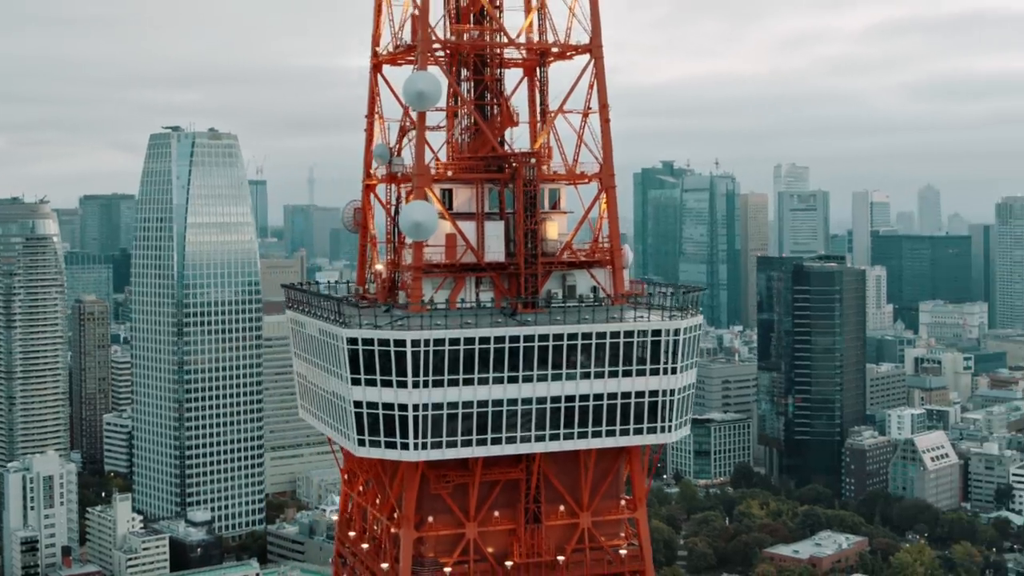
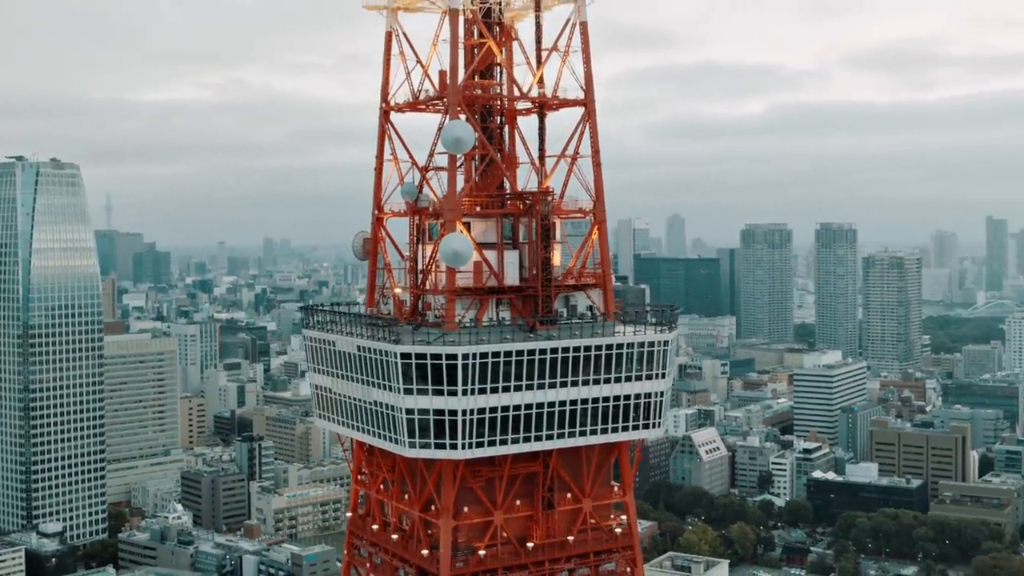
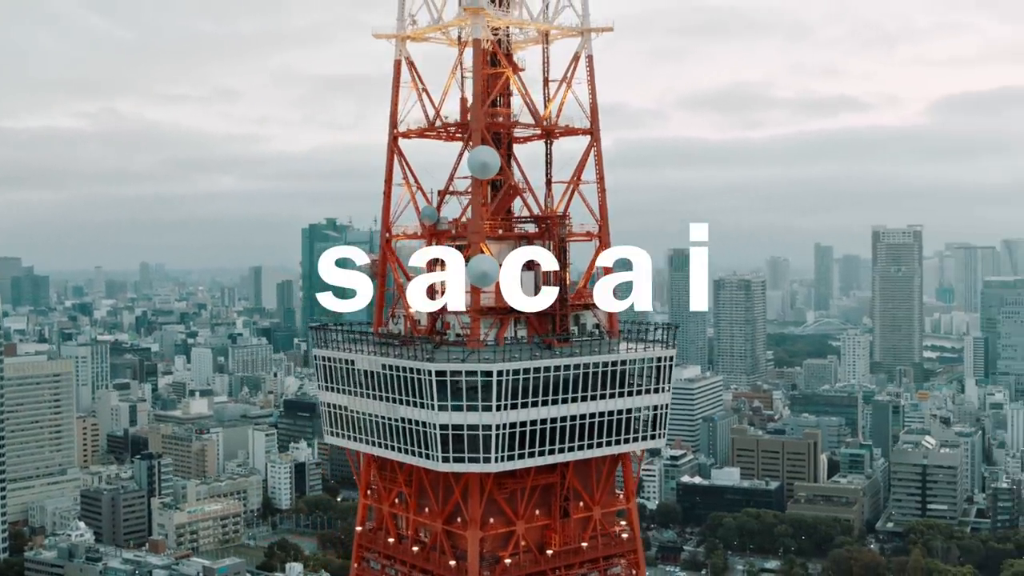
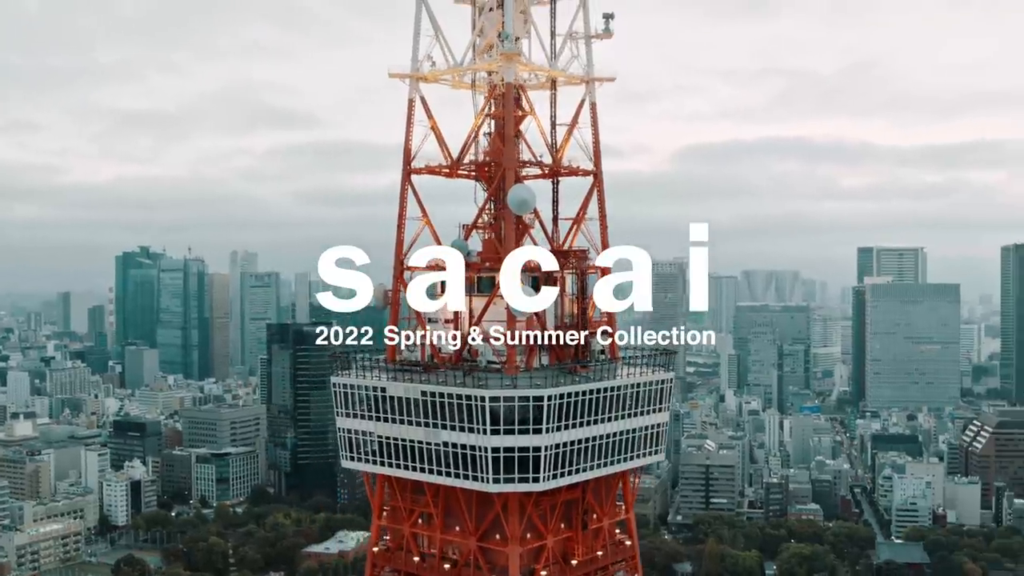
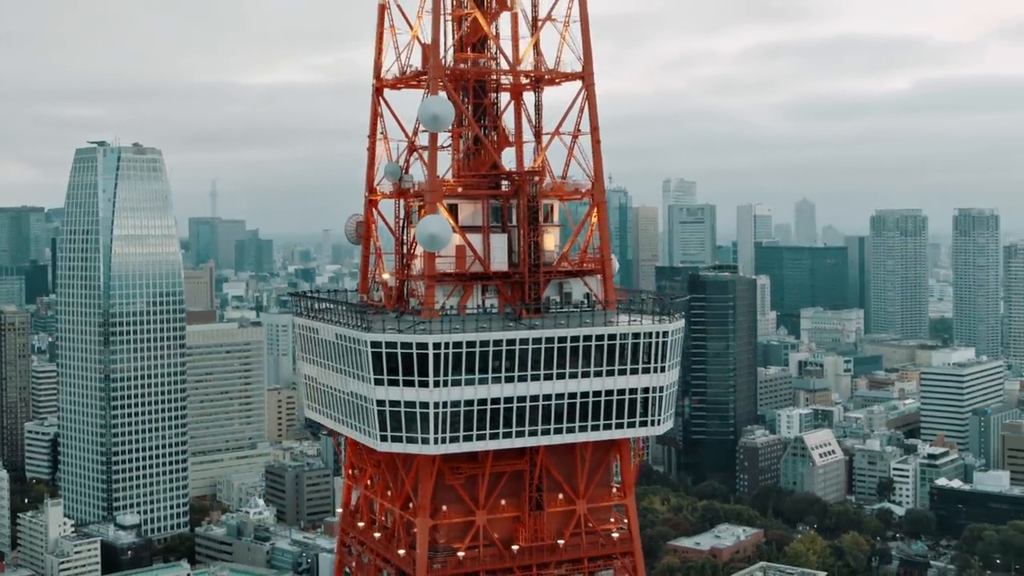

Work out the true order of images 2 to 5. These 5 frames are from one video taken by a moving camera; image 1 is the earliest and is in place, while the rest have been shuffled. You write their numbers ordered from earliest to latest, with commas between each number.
5, 2, 3, 4
